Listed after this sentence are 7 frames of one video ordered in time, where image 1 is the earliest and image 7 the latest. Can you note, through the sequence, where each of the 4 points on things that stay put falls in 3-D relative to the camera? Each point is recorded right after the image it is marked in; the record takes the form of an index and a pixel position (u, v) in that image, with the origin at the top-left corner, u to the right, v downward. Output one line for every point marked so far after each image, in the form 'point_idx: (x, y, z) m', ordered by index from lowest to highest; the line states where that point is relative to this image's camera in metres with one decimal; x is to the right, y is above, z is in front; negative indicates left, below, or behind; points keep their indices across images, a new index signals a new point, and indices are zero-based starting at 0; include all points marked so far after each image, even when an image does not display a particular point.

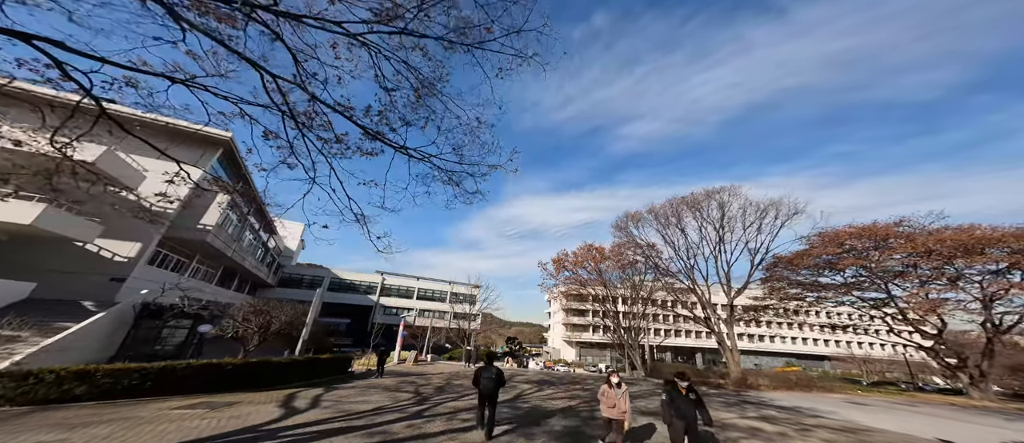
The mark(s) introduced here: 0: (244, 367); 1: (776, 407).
0: (-6.5, -3.5, +7.5) m
1: (+10.8, -7.9, +13.1) m
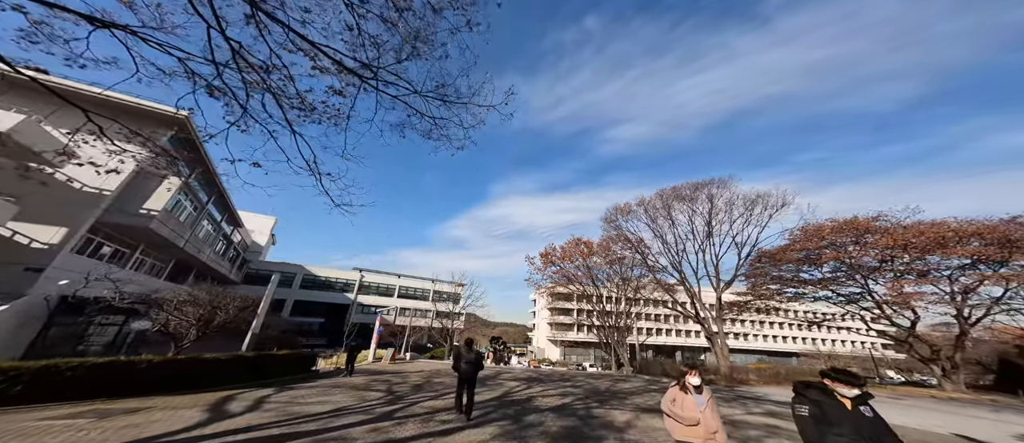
0: (-6.7, -2.8, +6.1) m
1: (+10.3, -7.2, +12.5) m
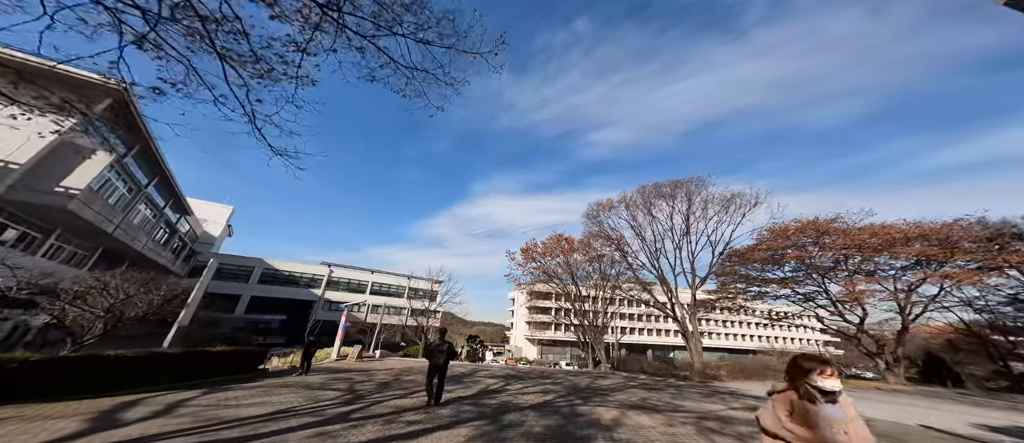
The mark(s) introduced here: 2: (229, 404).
0: (-7.0, -2.2, +4.8) m
1: (+9.4, -6.9, +12.4) m
2: (-4.3, -2.7, +4.7) m
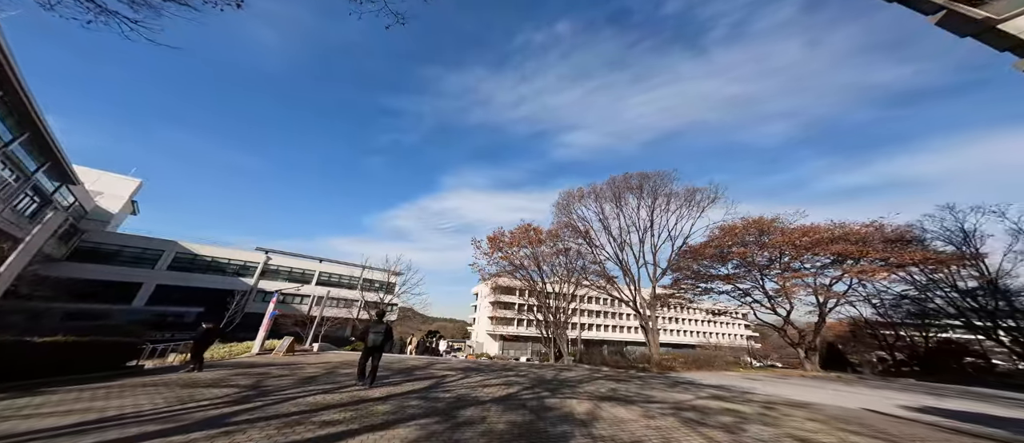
0: (-7.4, -1.1, +2.7) m
1: (+7.8, -6.4, +12.3) m
2: (-4.7, -1.8, +3.0) m
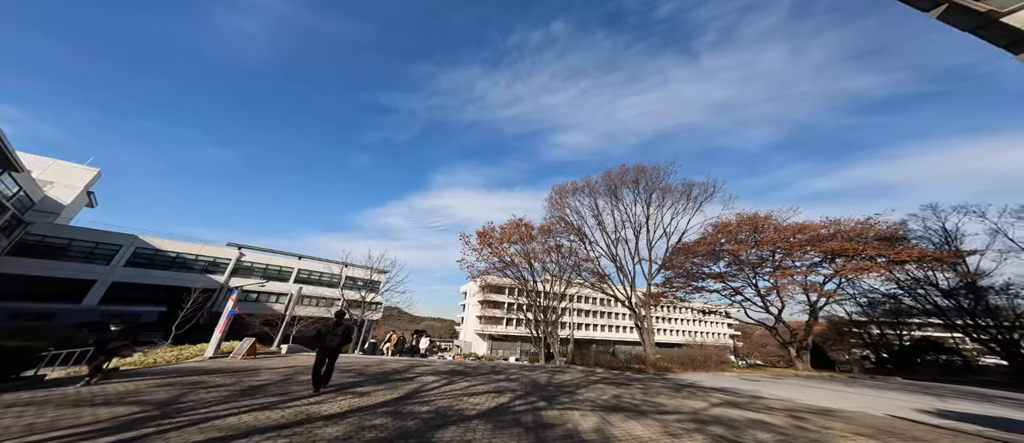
0: (-7.4, -0.7, +1.4) m
1: (+7.4, -6.0, +11.4) m
2: (-4.7, -1.4, +1.7) m
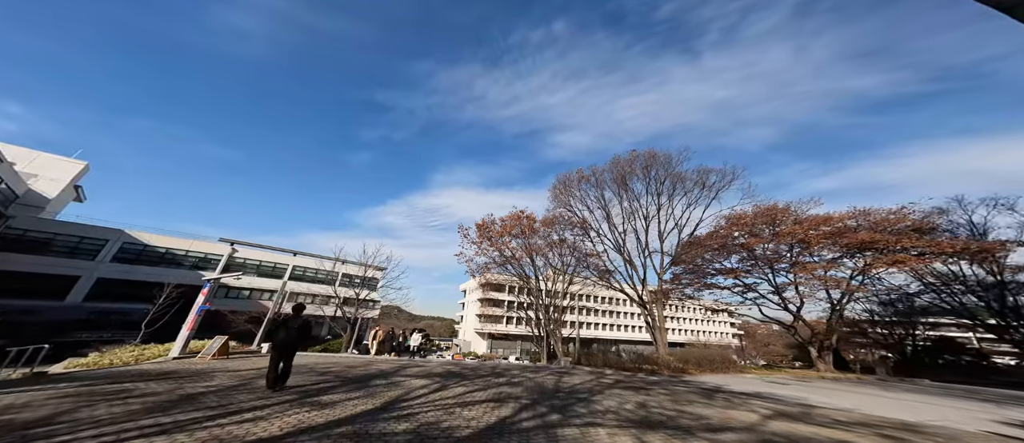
0: (-7.4, -0.2, +0.2) m
1: (+7.6, -5.5, +10.1) m
2: (-4.7, -0.8, +0.5) m
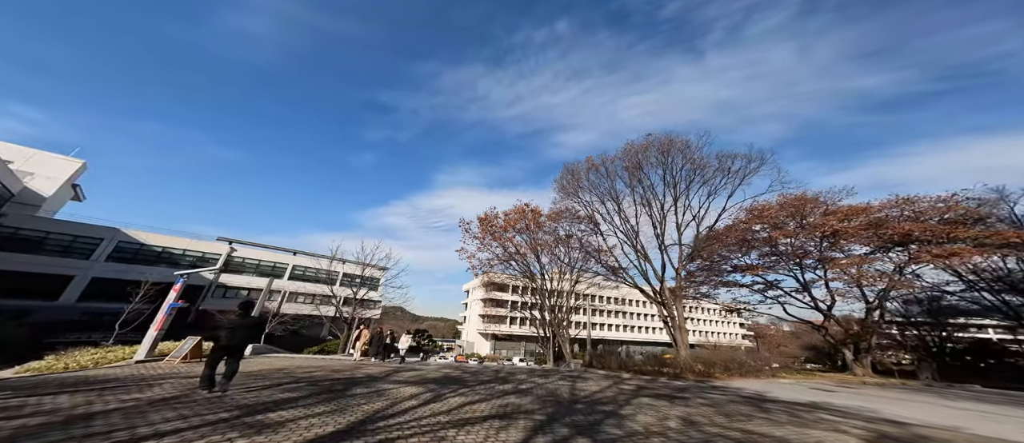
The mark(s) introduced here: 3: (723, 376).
0: (-7.4, +0.3, -0.8) m
1: (+7.9, -4.9, +8.6) m
2: (-4.7, -0.4, -0.6) m
3: (+12.4, -8.8, +17.9) m
